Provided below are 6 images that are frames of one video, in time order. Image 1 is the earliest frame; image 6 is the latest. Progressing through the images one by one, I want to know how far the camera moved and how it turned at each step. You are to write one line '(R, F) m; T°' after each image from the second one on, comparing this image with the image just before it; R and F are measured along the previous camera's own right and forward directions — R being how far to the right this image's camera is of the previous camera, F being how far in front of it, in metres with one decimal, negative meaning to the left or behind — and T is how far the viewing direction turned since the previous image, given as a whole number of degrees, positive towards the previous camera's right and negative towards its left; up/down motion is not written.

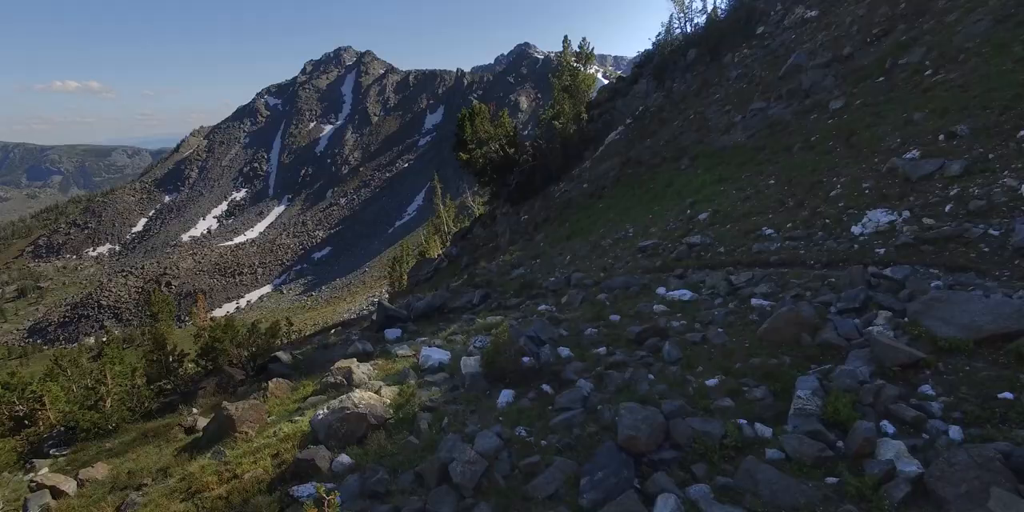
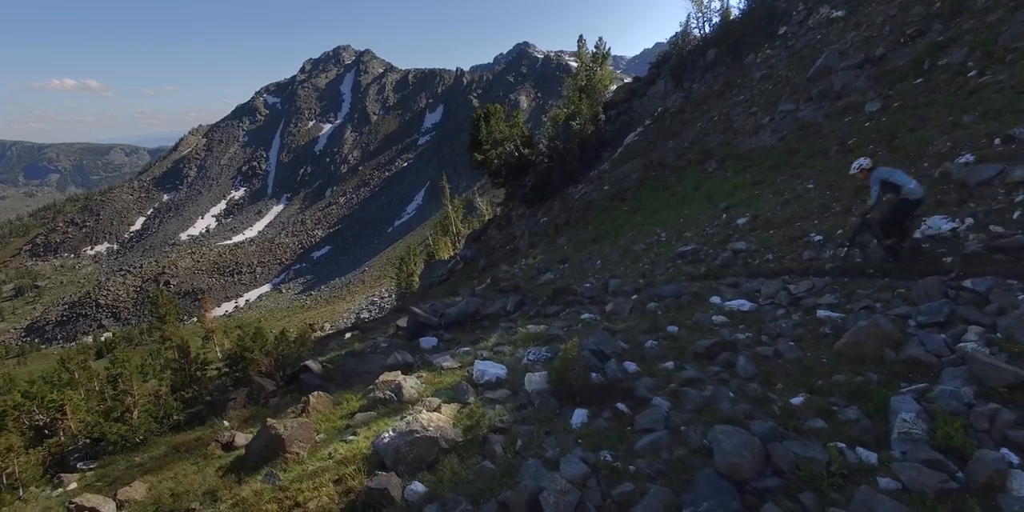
(-1.1, +0.5) m; 0°
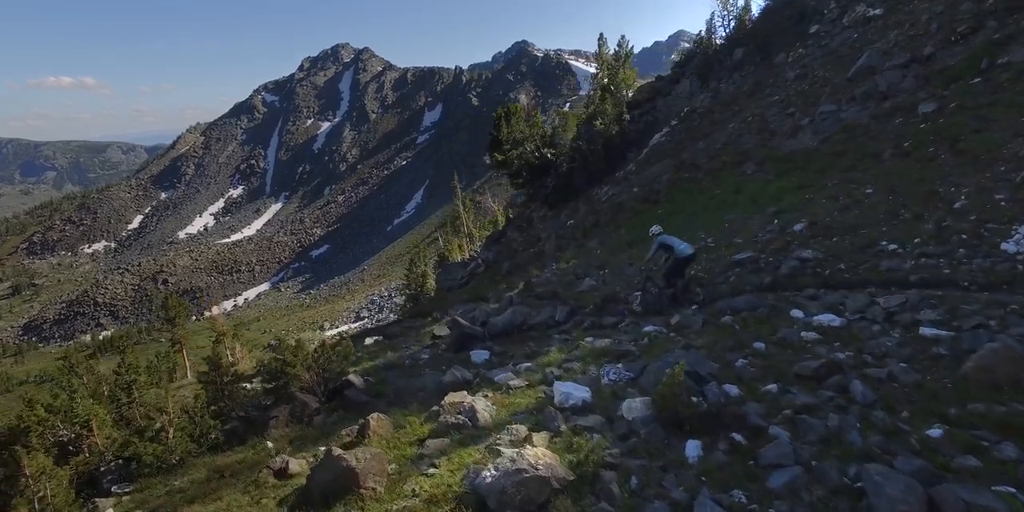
(-1.4, +0.8) m; 0°
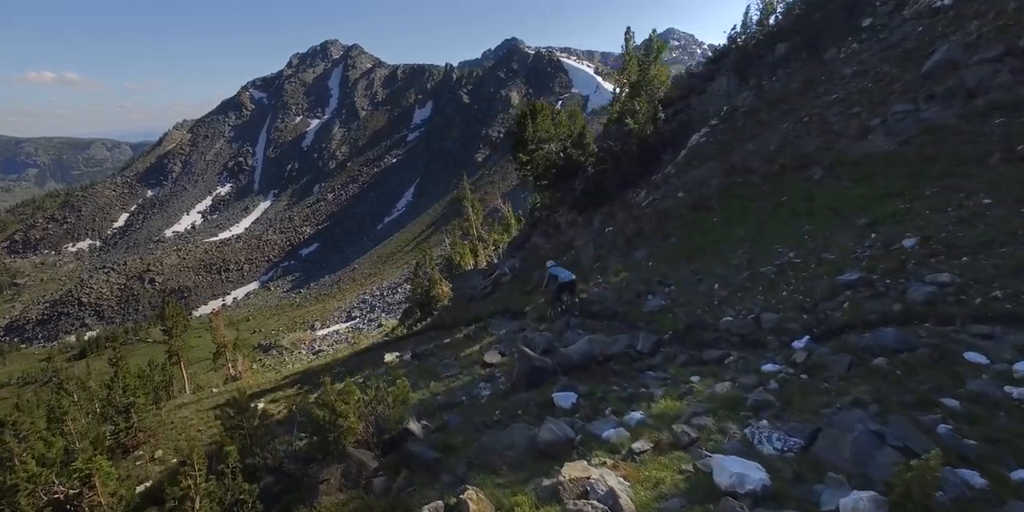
(-2.0, +2.3) m; +1°
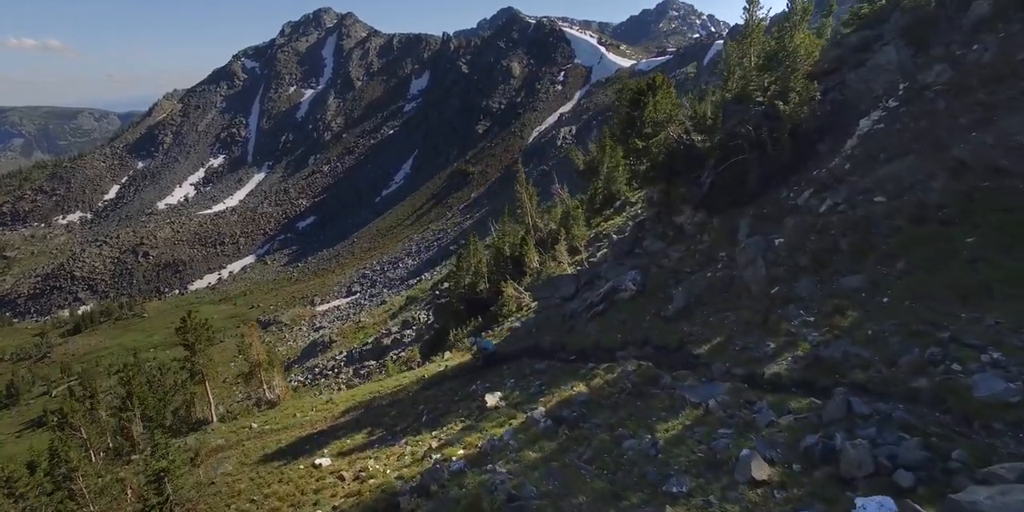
(-5.4, +6.6) m; +1°
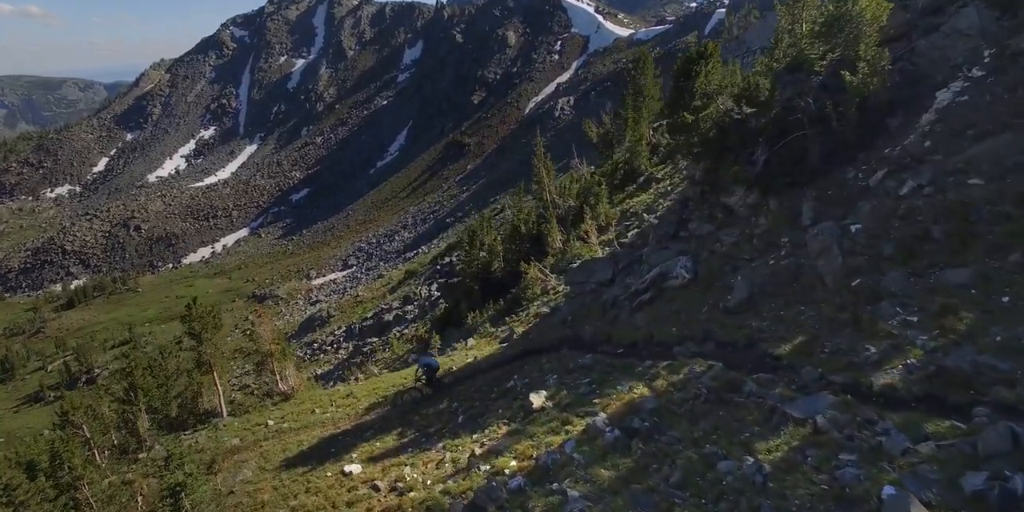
(-1.8, +2.2) m; +1°
